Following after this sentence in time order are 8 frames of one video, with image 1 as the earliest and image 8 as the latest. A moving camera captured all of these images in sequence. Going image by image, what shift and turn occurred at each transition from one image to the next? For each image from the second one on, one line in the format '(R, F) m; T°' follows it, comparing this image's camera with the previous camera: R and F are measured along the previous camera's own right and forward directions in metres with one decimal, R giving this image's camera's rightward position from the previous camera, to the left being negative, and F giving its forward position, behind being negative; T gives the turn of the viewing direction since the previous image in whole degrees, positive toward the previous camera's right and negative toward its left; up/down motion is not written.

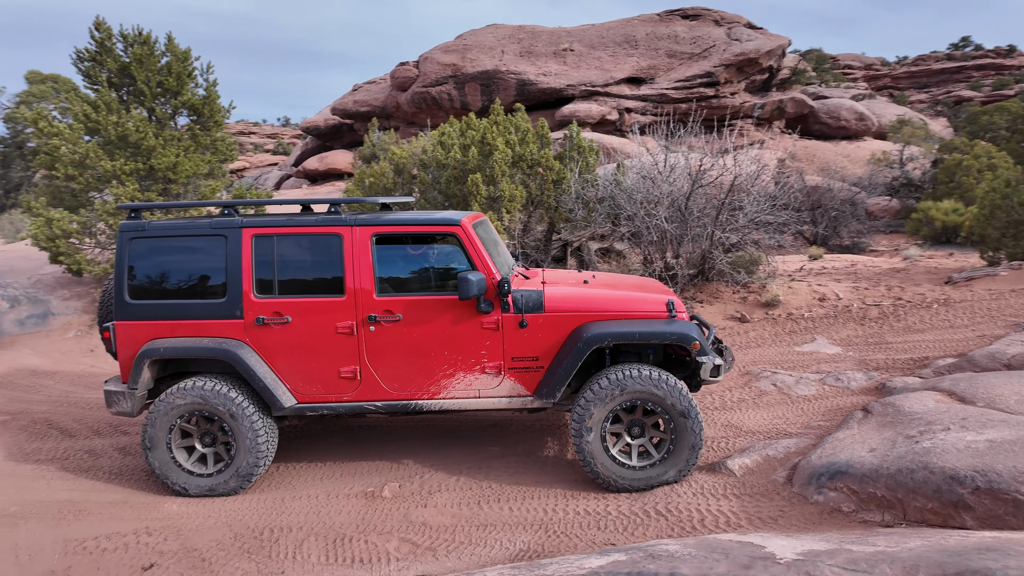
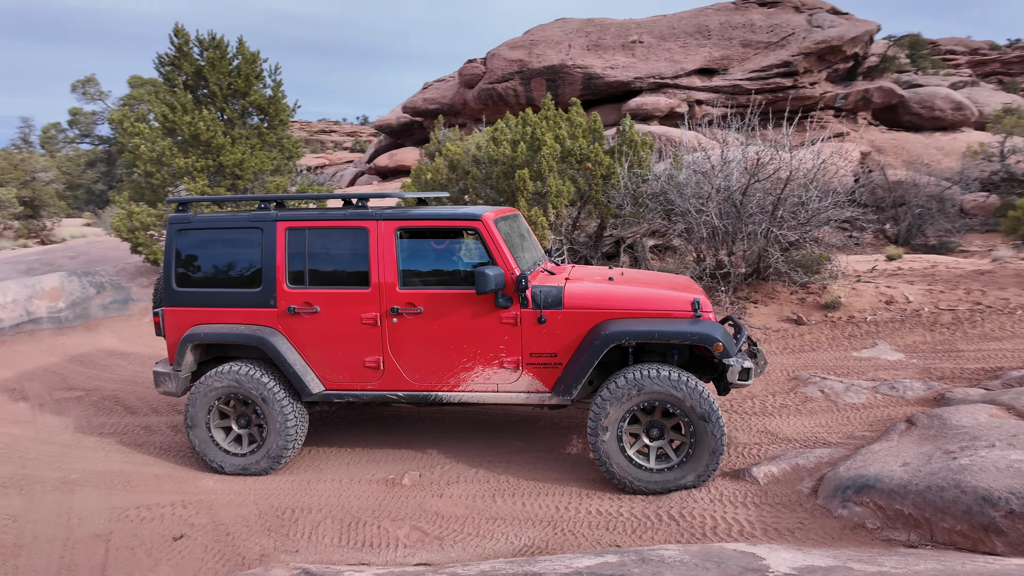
(+0.3, 0.0) m; -7°
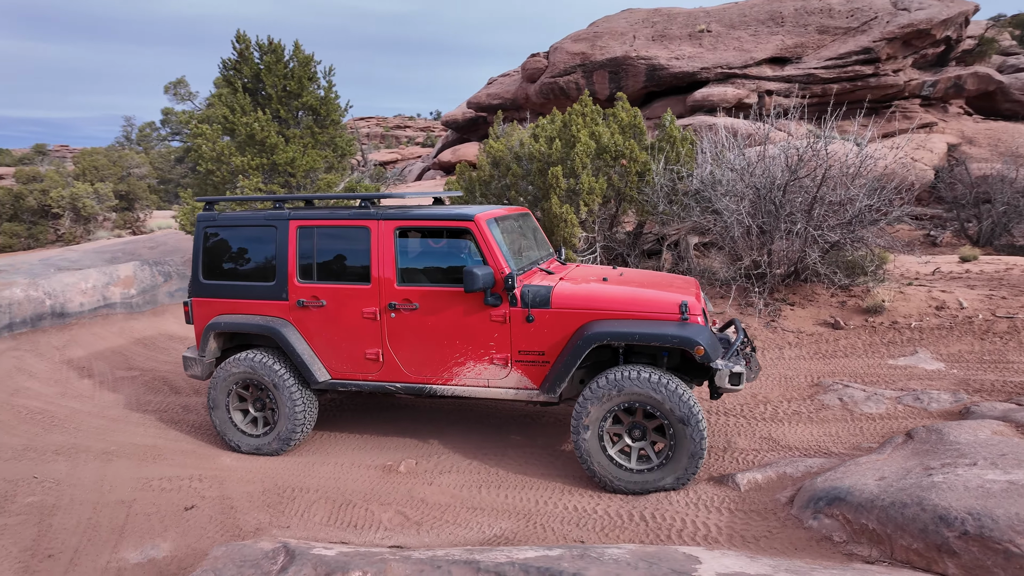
(+0.5, -0.1) m; -7°
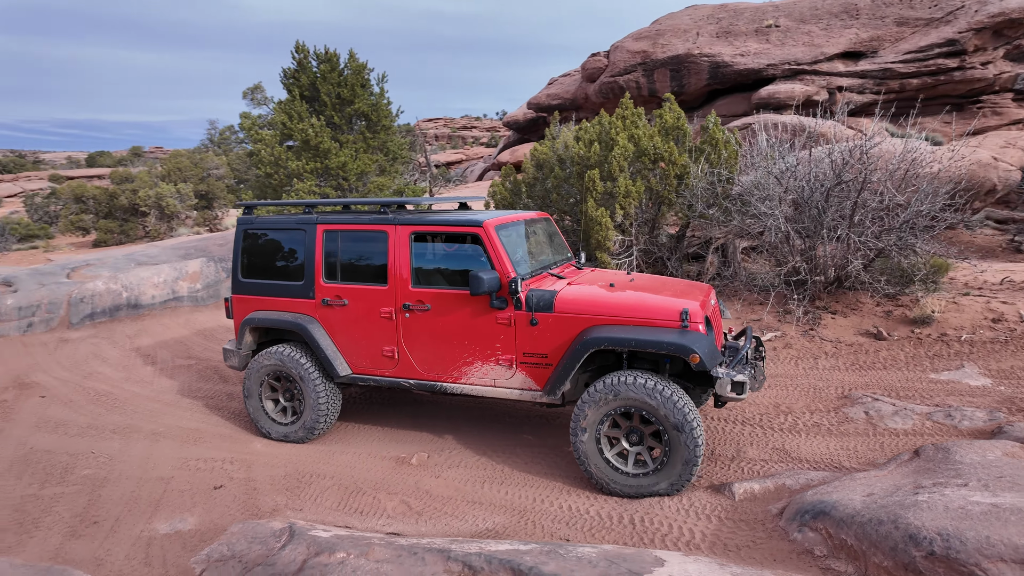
(+0.4, -0.1) m; -6°
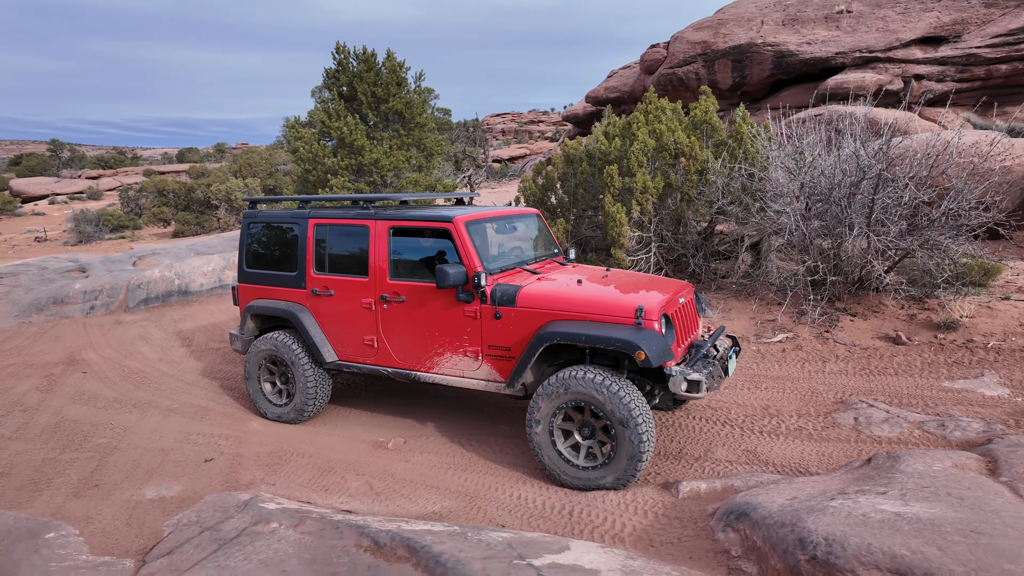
(+0.7, -0.1) m; -6°
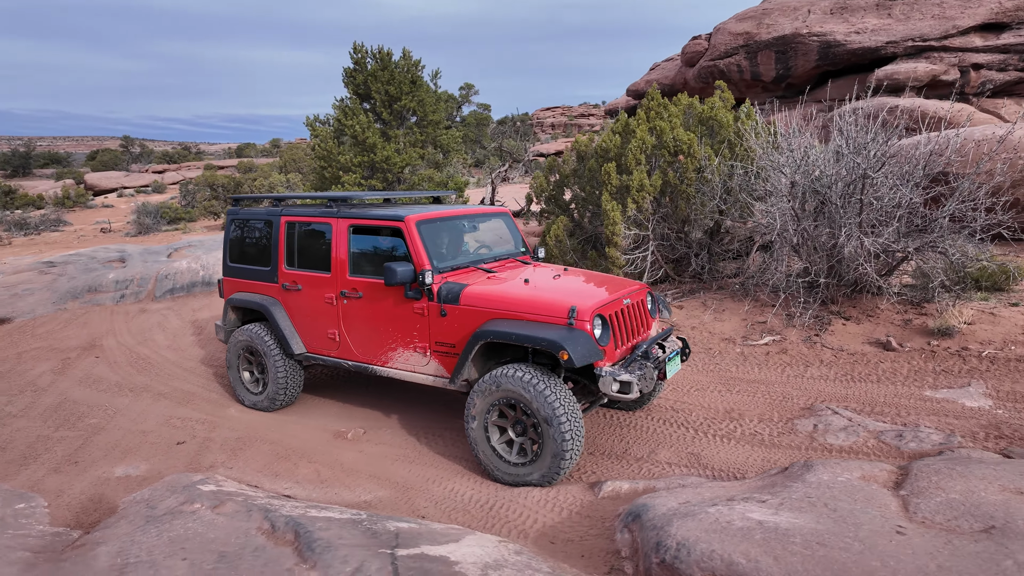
(+0.8, -0.1) m; -5°
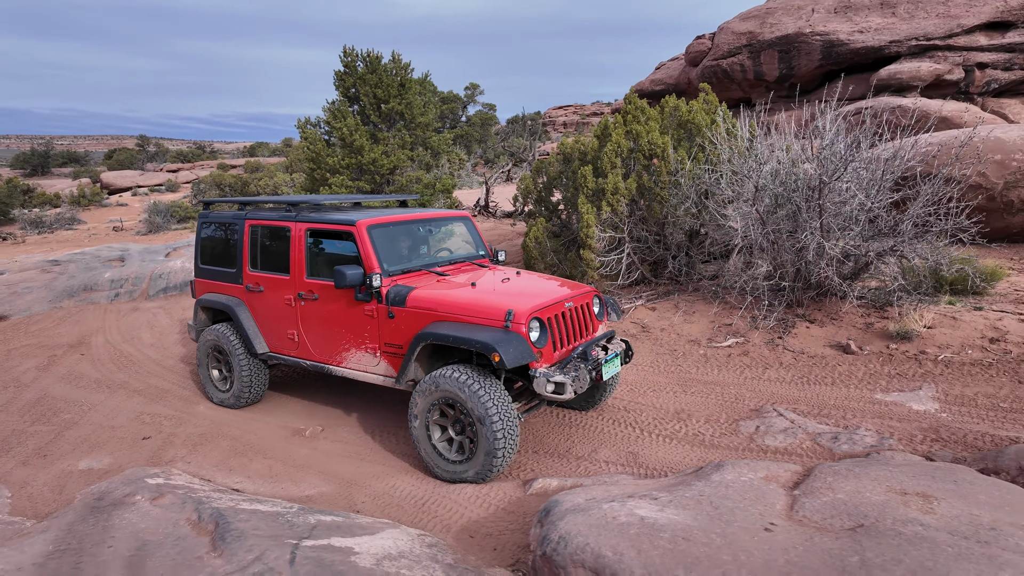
(+0.5, -0.1) m; -1°
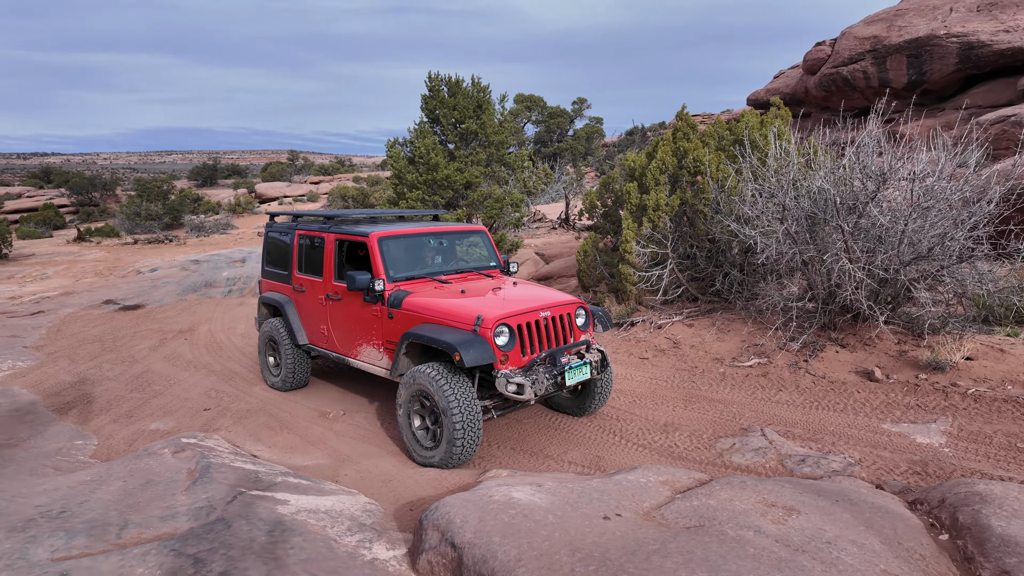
(+1.1, -0.3) m; -11°
